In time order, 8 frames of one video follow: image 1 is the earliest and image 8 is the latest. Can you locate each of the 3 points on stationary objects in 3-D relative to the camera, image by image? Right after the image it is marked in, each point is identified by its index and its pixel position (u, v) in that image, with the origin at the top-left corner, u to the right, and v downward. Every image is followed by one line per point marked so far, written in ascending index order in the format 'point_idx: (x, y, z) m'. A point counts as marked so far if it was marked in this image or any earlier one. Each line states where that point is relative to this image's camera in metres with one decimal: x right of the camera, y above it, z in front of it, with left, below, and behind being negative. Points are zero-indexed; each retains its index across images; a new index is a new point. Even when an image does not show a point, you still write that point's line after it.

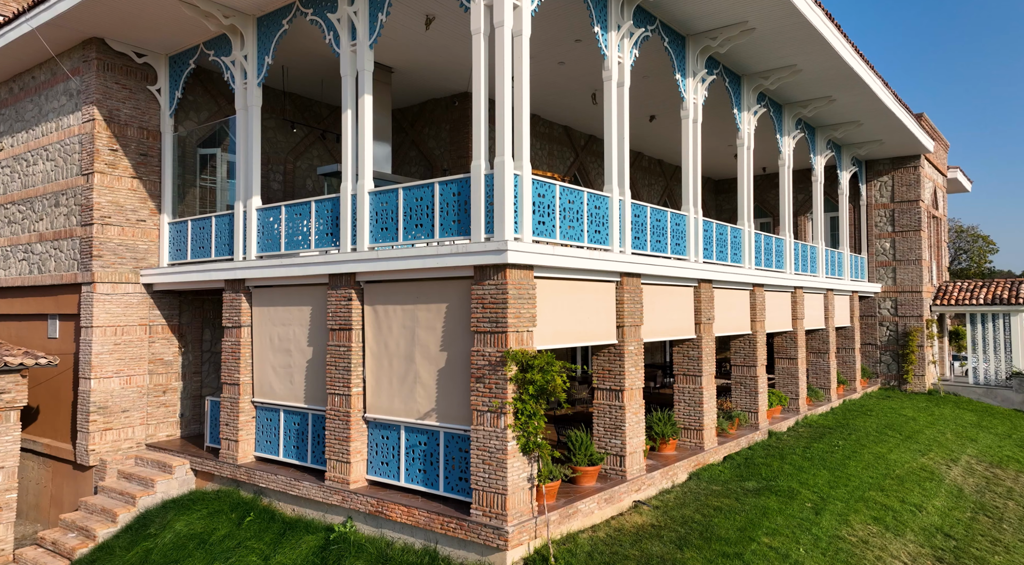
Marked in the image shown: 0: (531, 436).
0: (+0.2, -1.5, +6.9) m
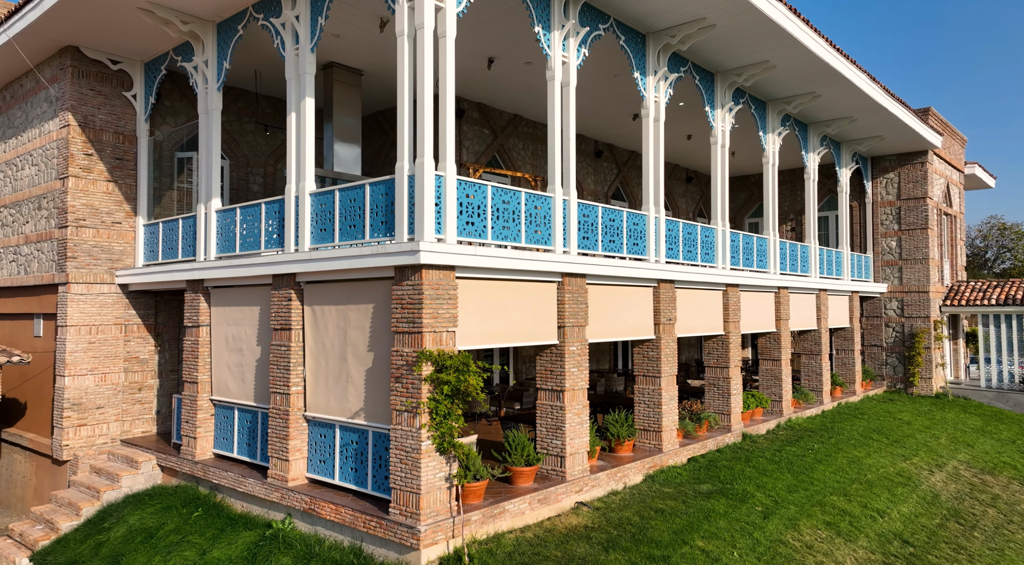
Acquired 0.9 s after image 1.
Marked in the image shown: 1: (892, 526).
0: (-0.6, -1.6, +6.9) m
1: (+5.3, -3.4, +9.6) m
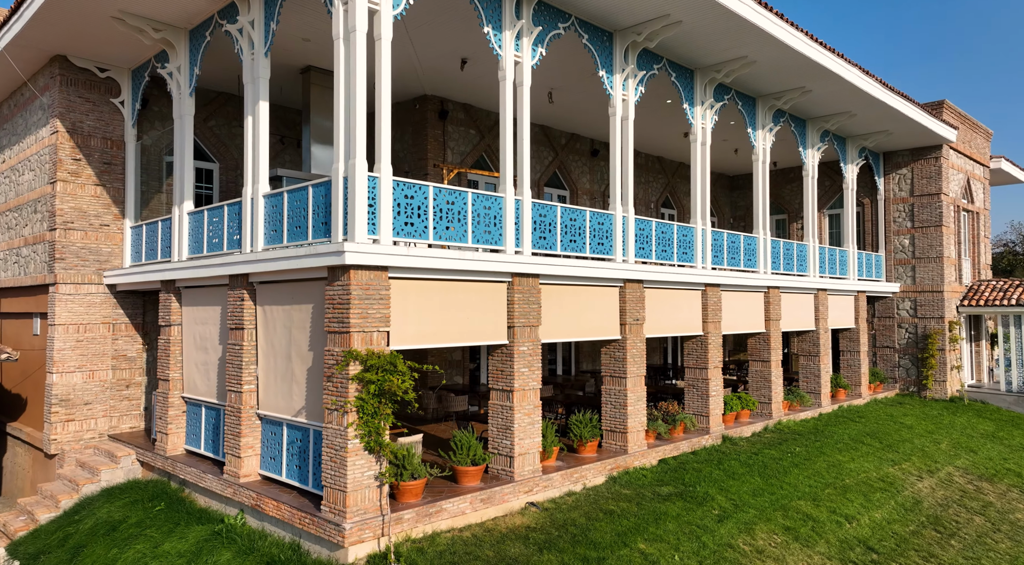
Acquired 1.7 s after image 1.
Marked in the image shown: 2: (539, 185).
0: (-1.4, -1.6, +7.0) m
1: (+4.7, -3.4, +9.3) m
2: (+0.6, +2.4, +16.7) m
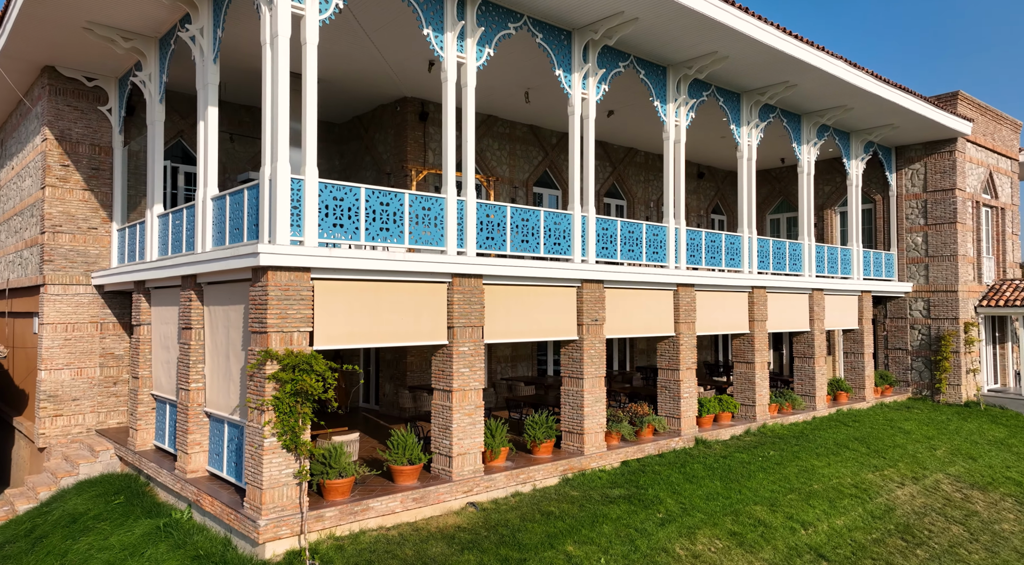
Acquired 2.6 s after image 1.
0: (-2.3, -1.6, +7.1) m
1: (+3.9, -3.4, +9.0) m
2: (+0.4, +2.4, +16.7) m
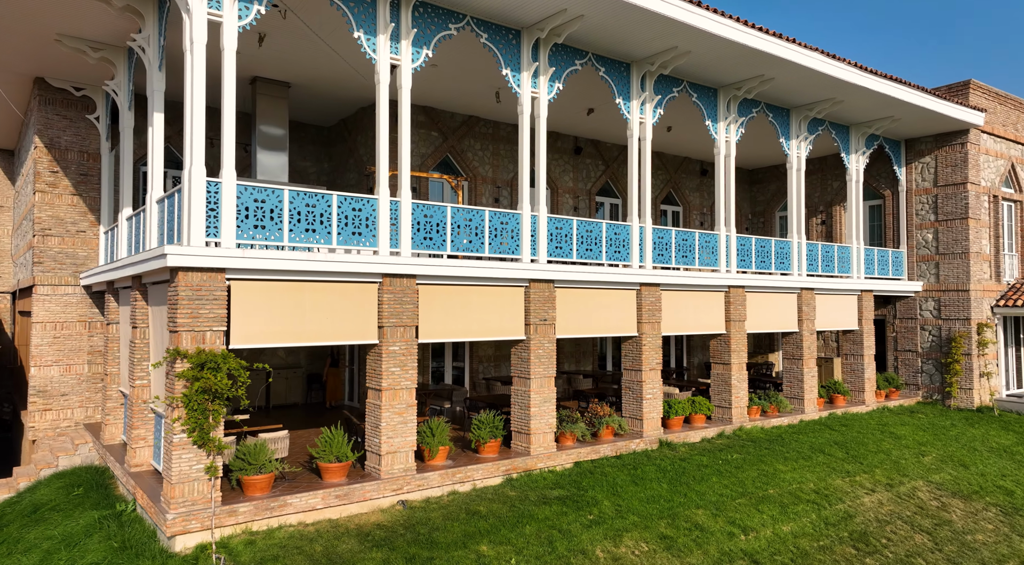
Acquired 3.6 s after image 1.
0: (-3.3, -1.6, +7.3) m
1: (+3.0, -3.4, +8.8) m
2: (0.0, +2.4, +16.7) m
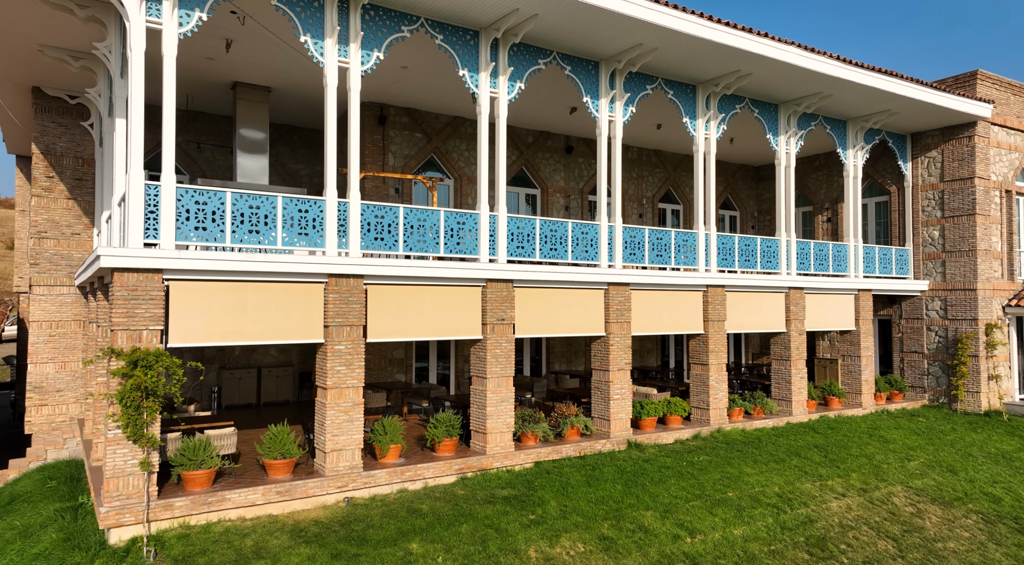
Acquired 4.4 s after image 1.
0: (-4.2, -1.6, +7.5) m
1: (+2.3, -3.4, +8.7) m
2: (-0.3, +2.4, +16.7) m
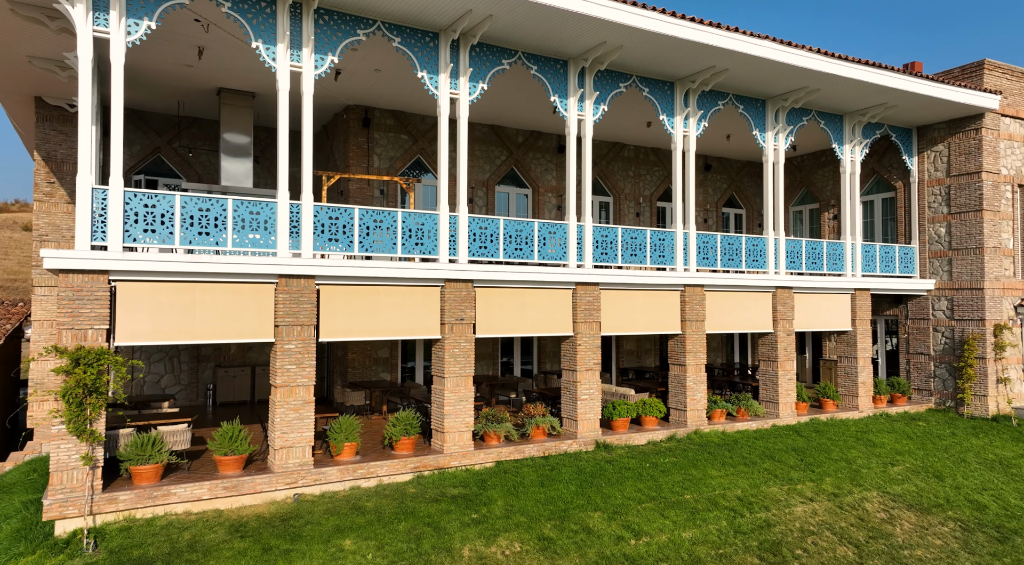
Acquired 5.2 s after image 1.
0: (-5.0, -1.6, +7.8) m
1: (+1.5, -3.4, +8.6) m
2: (-0.6, +2.4, +16.8) m
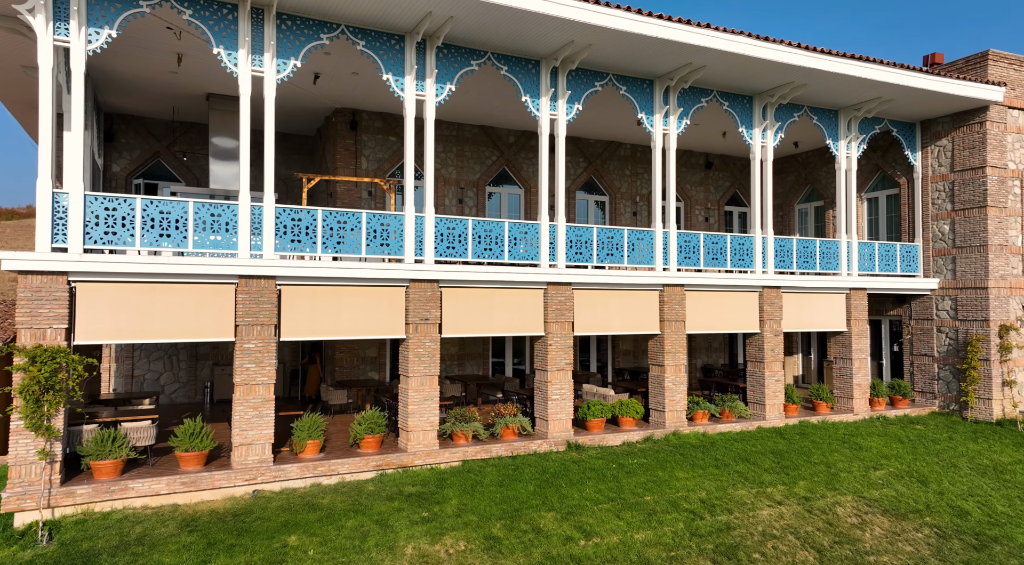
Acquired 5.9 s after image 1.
0: (-5.7, -1.6, +8.1) m
1: (+0.9, -3.4, +8.5) m
2: (-0.8, +2.4, +16.8) m
